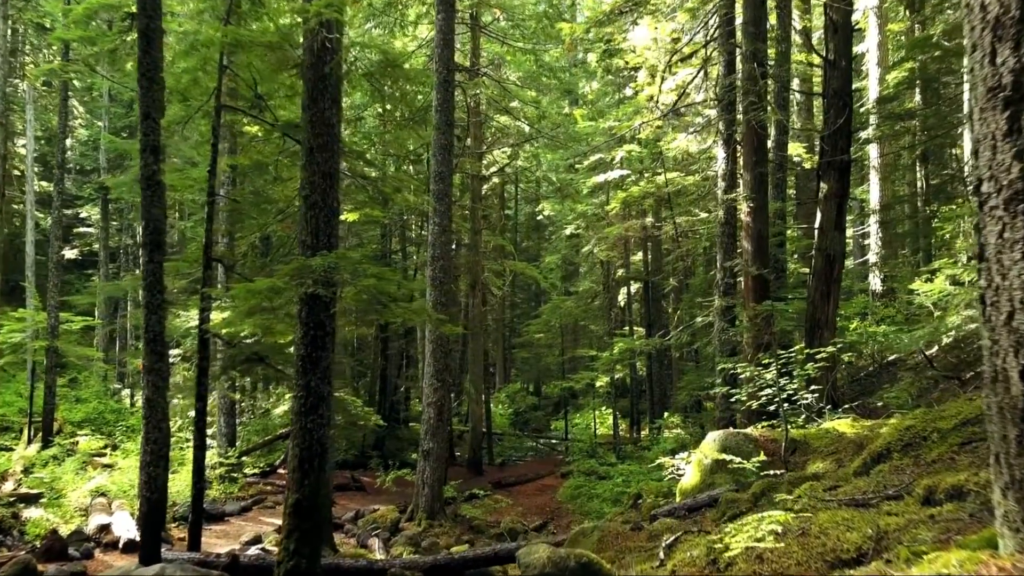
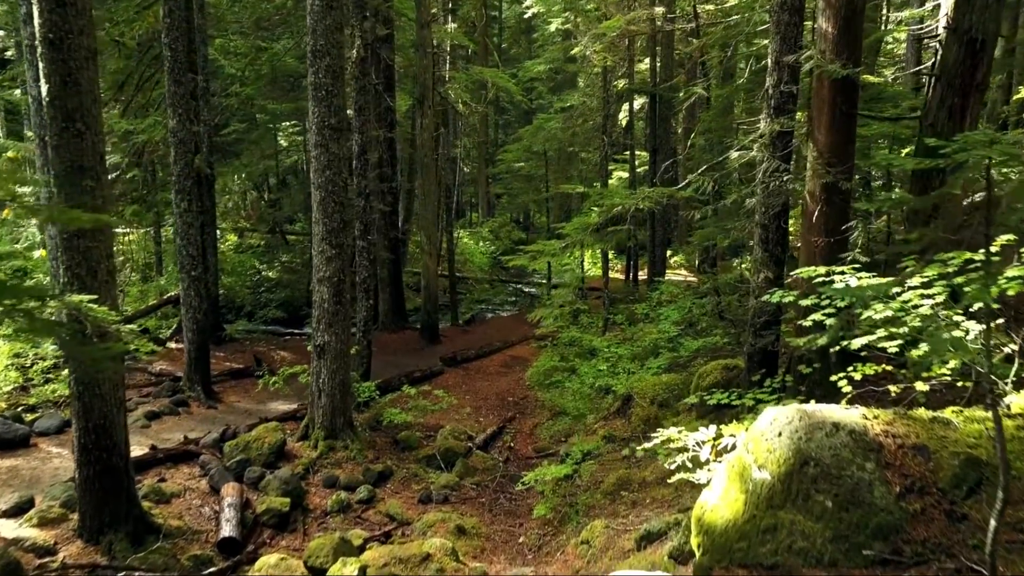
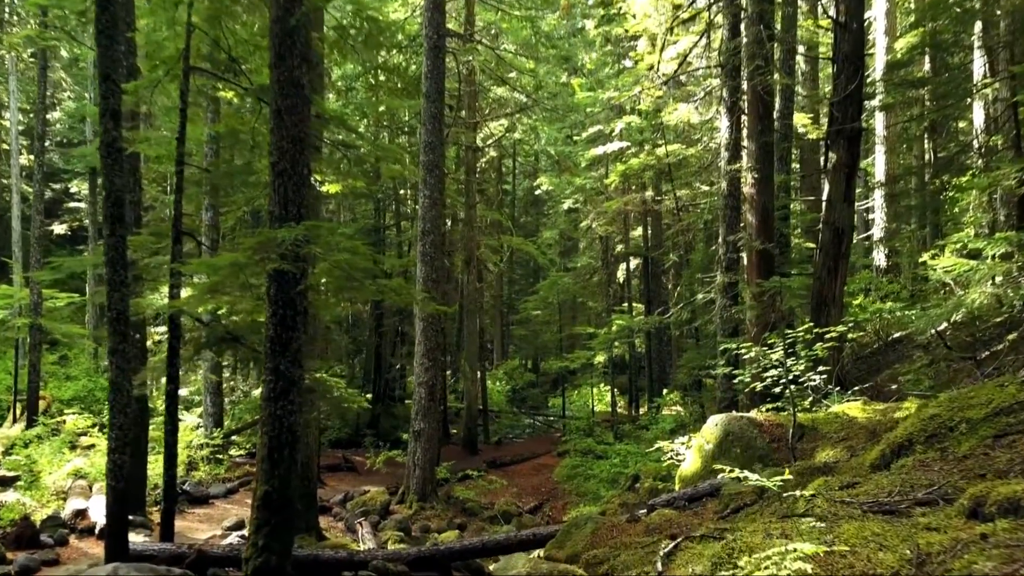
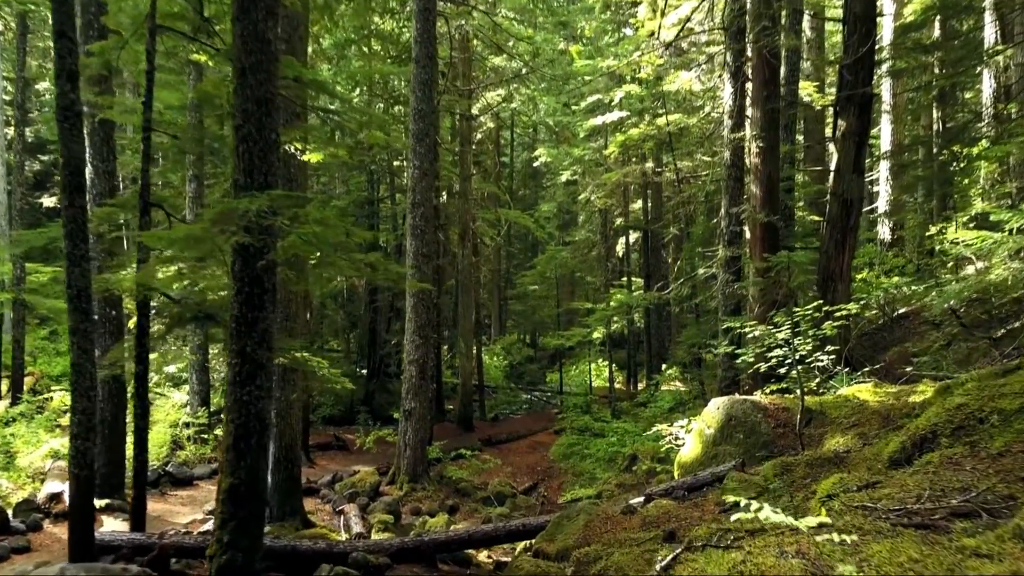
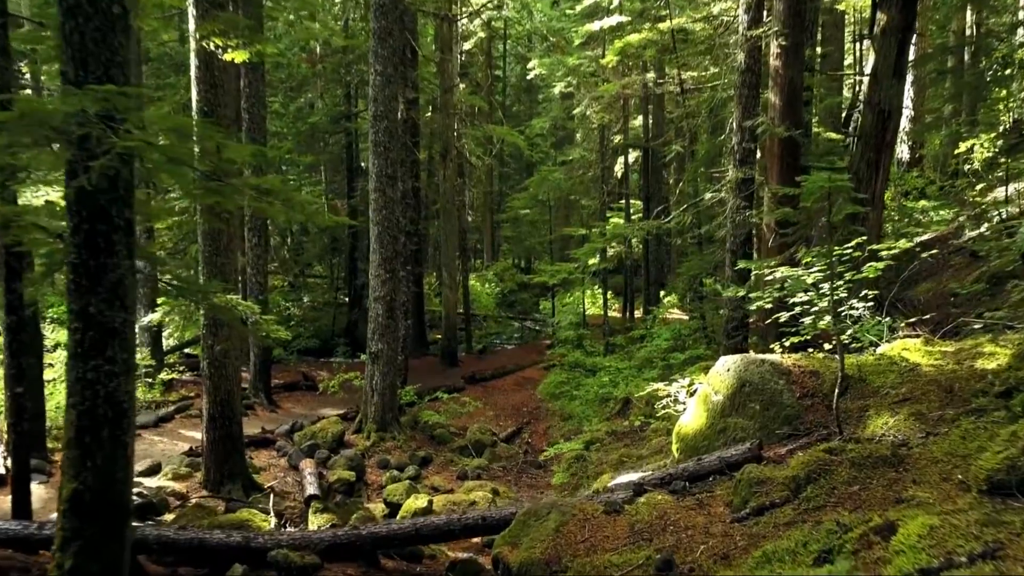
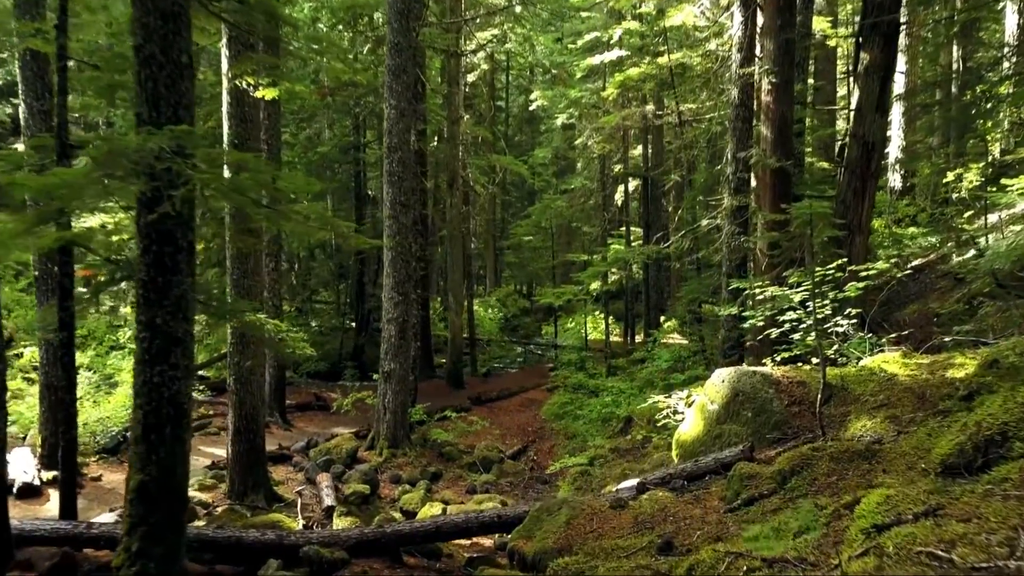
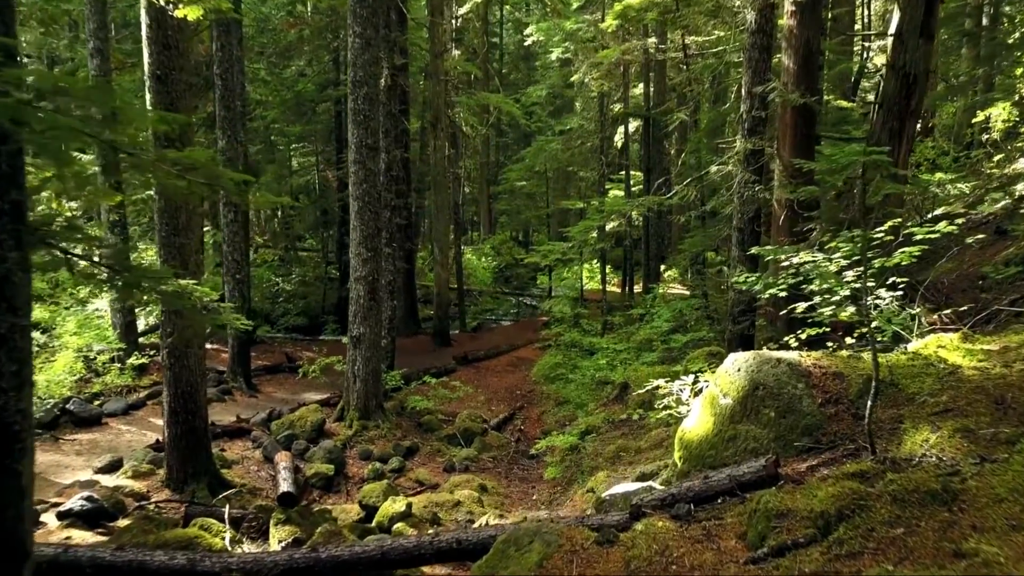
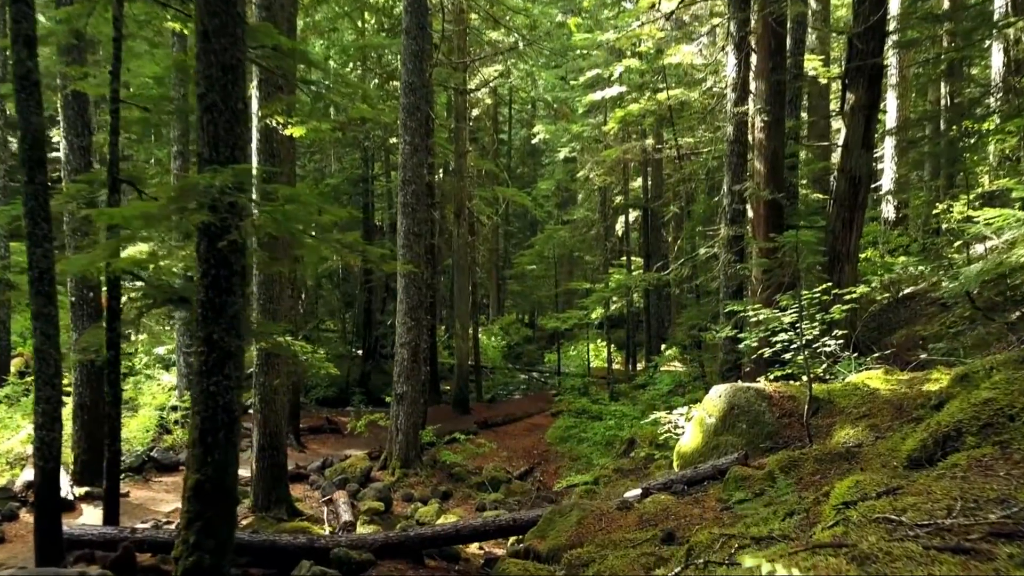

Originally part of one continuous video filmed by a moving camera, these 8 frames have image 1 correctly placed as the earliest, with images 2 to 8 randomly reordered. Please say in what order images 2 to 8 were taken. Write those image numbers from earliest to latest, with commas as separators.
3, 4, 8, 6, 5, 7, 2
